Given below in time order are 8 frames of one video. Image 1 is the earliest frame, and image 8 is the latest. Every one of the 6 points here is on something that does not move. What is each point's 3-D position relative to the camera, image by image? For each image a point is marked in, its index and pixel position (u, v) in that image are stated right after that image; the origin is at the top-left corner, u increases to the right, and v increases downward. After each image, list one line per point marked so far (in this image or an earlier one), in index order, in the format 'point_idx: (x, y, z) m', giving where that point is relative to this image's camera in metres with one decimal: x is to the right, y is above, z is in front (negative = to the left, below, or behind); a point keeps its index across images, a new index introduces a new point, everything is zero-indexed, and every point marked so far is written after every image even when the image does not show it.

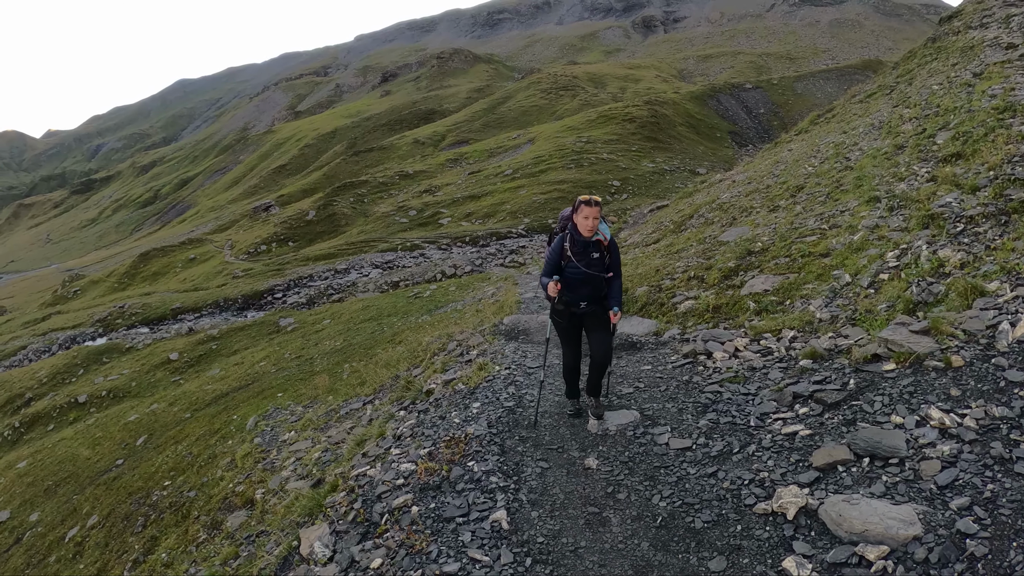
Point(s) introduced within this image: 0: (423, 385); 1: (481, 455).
0: (-1.9, -2.0, +14.0) m
1: (-0.4, -2.3, +9.2) m
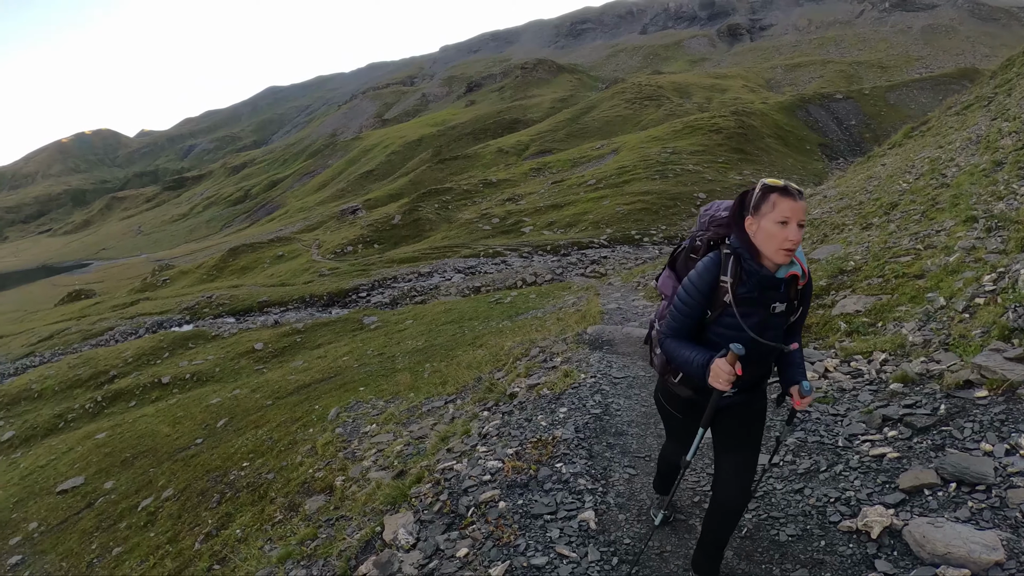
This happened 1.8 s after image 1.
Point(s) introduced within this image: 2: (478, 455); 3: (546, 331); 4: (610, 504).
0: (-0.1, -2.2, +14.7) m
1: (+0.9, -2.5, +9.8) m
2: (-0.5, -2.7, +11.1) m
3: (+1.1, -1.3, +19.1) m
4: (+1.3, -2.7, +8.4) m
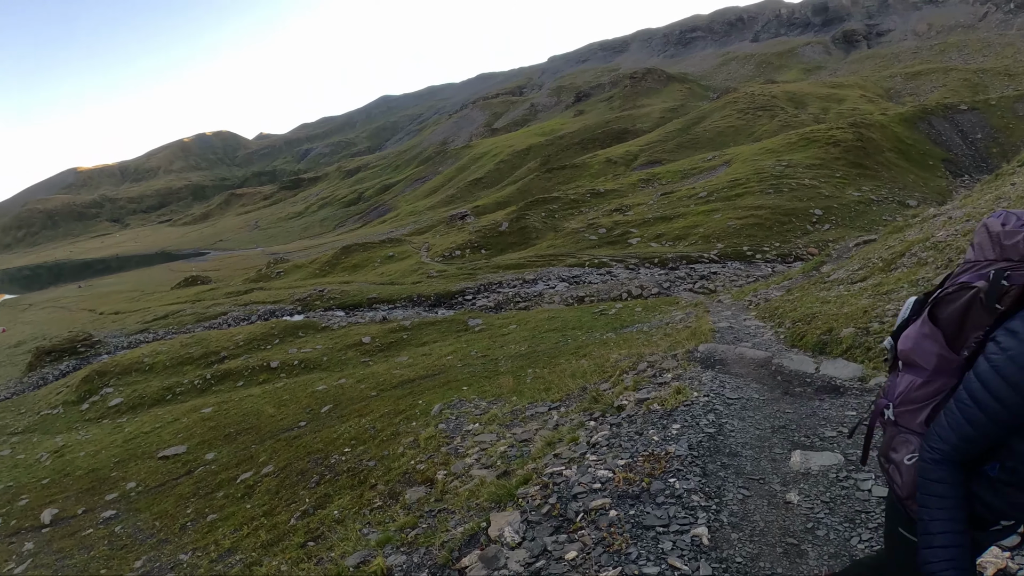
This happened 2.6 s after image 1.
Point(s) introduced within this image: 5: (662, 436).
0: (+2.4, -2.6, +15.3) m
1: (+2.7, -2.9, +10.3) m
2: (+1.5, -3.1, +11.7) m
3: (+4.2, -1.7, +19.4) m
4: (+2.9, -3.1, +8.8) m
5: (+2.7, -2.7, +11.9) m
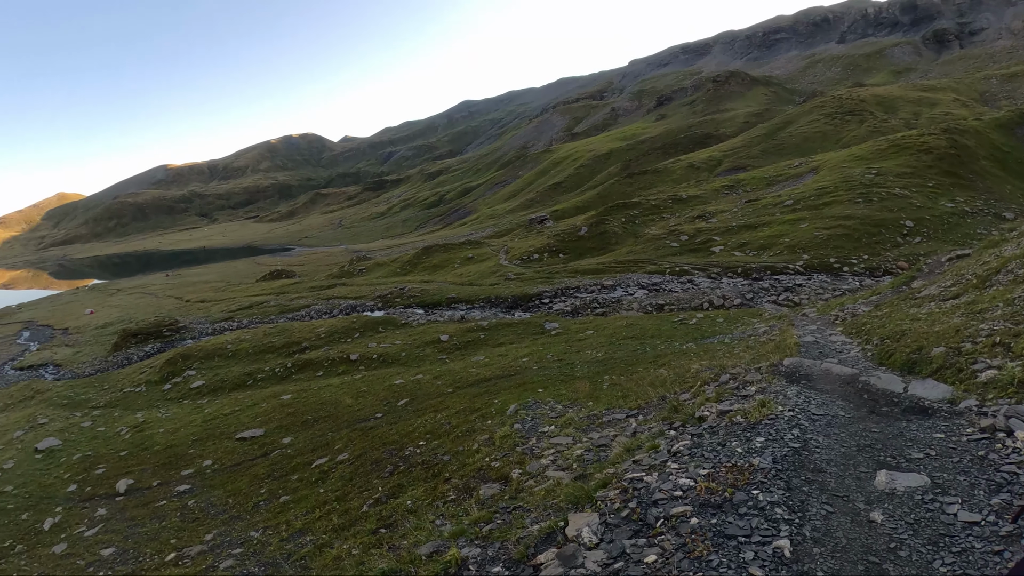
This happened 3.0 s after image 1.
0: (+4.3, -2.9, +15.5) m
1: (+4.0, -3.2, +10.5) m
2: (+2.9, -3.4, +12.1) m
3: (+6.5, -2.0, +19.5) m
4: (+4.0, -3.4, +9.1) m
5: (+4.2, -2.9, +12.1) m
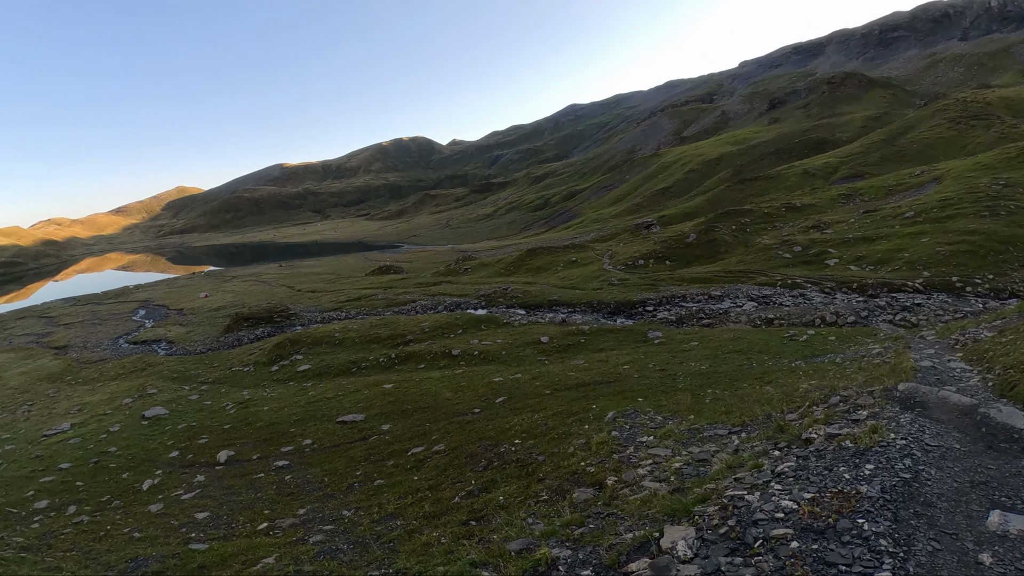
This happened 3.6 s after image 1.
0: (+6.2, -3.2, +15.1) m
1: (+5.2, -3.5, +10.2) m
2: (+4.3, -3.7, +11.9) m
3: (+9.1, -2.5, +18.6) m
4: (+4.9, -3.8, +8.8) m
5: (+5.6, -3.3, +11.8) m
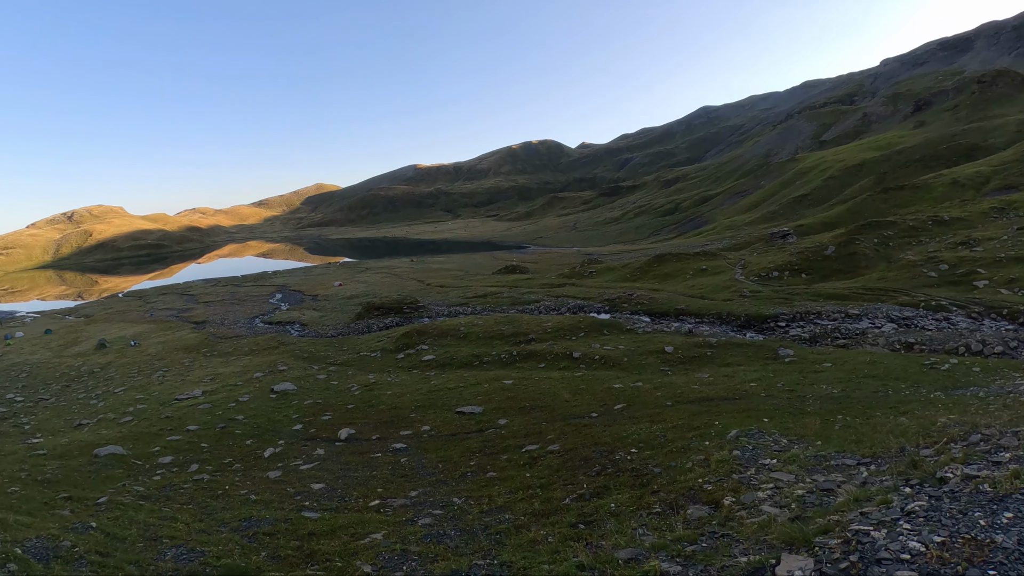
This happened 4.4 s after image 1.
0: (+6.8, -3.6, +13.5) m
1: (+4.9, -3.8, +8.9) m
2: (+4.4, -3.9, +10.7) m
3: (+10.4, -3.1, +16.4) m
4: (+4.3, -4.0, +7.5) m
5: (+5.6, -3.6, +10.3) m
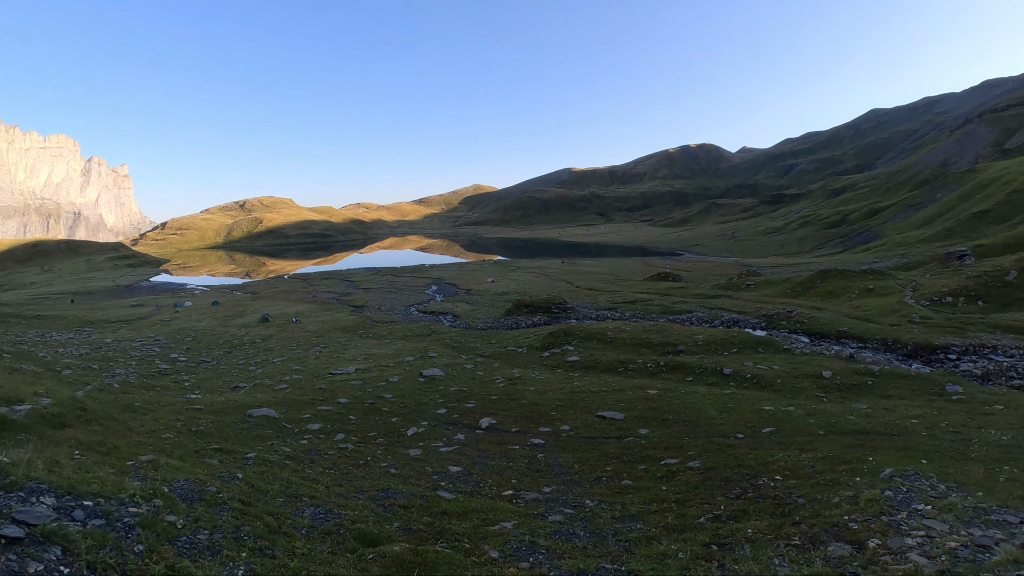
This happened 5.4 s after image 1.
0: (+6.5, -4.1, +13.0) m
1: (+3.4, -4.1, +9.1) m
2: (+3.4, -4.2, +11.0) m
3: (+10.6, -3.8, +15.0) m
4: (+2.6, -4.2, +7.9) m
5: (+4.5, -4.0, +10.3) m
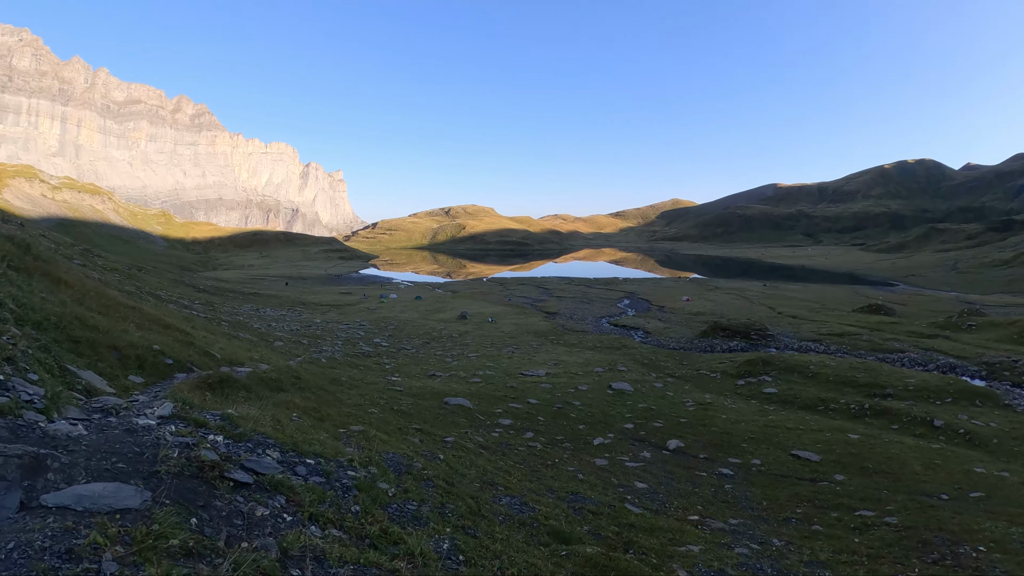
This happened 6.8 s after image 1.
0: (+9.2, -5.1, +13.2) m
1: (+5.2, -4.8, +10.3) m
2: (+5.7, -4.9, +12.2) m
3: (+13.8, -5.2, +13.9) m
4: (+4.0, -4.8, +9.4) m
5: (+6.6, -4.8, +11.1) m
